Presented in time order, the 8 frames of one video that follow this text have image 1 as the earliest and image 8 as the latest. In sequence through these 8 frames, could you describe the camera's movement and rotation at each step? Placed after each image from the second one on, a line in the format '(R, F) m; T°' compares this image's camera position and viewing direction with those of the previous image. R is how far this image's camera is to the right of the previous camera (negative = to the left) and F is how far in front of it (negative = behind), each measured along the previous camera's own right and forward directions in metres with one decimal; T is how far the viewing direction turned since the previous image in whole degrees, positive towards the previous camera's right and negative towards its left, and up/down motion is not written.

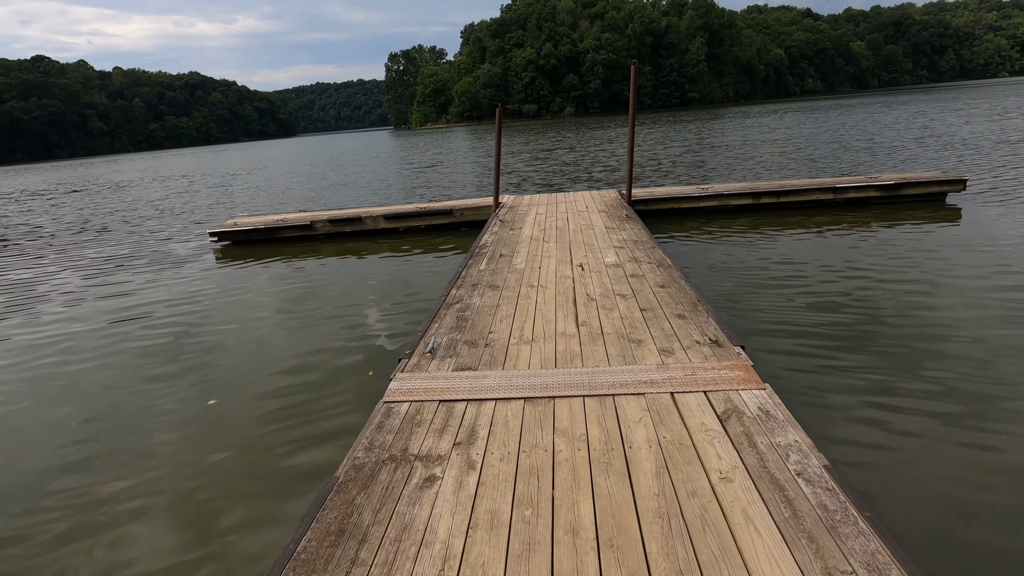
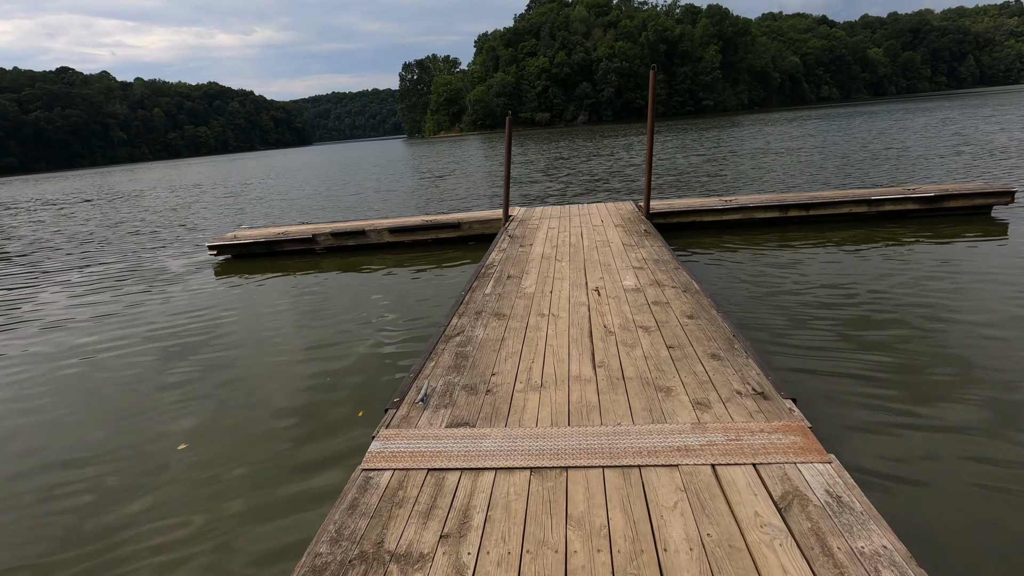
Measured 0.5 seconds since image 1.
(0.0, +0.5) m; -1°
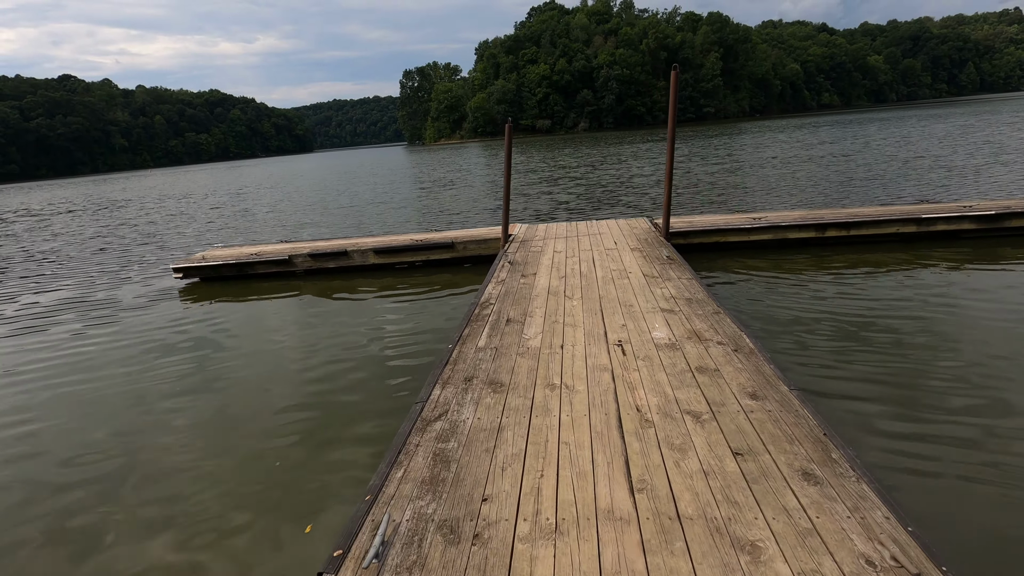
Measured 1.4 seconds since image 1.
(0.0, +1.1) m; 0°
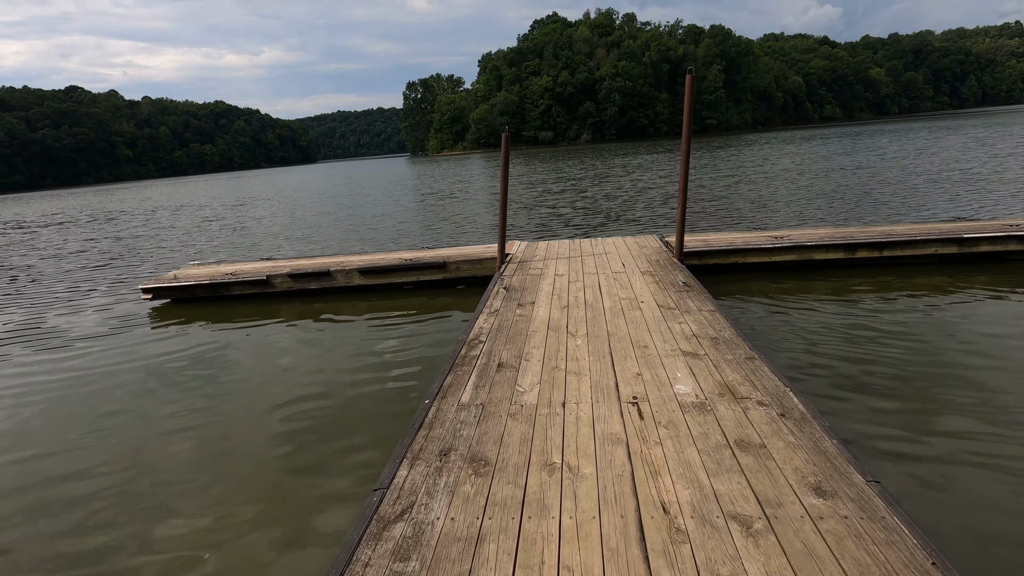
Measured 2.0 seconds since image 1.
(+0.1, +0.7) m; 0°
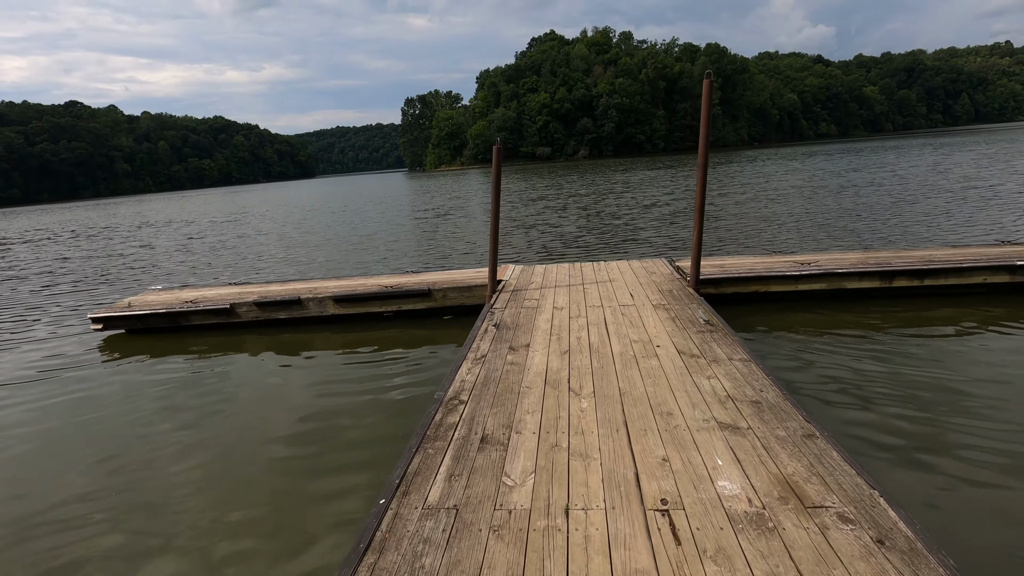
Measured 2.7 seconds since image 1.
(+0.1, +0.9) m; 0°
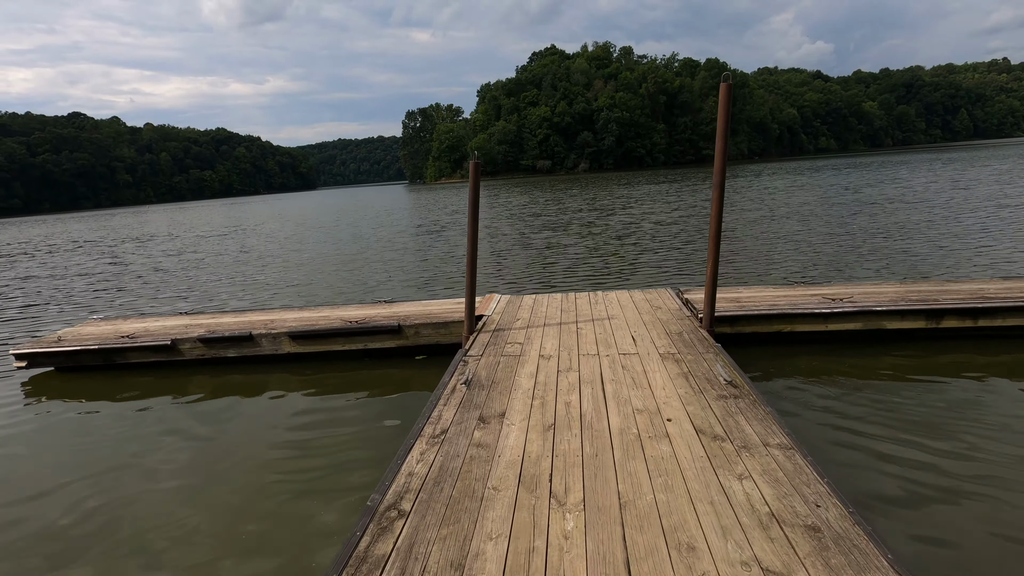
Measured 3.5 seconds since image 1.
(+0.2, +0.9) m; 0°
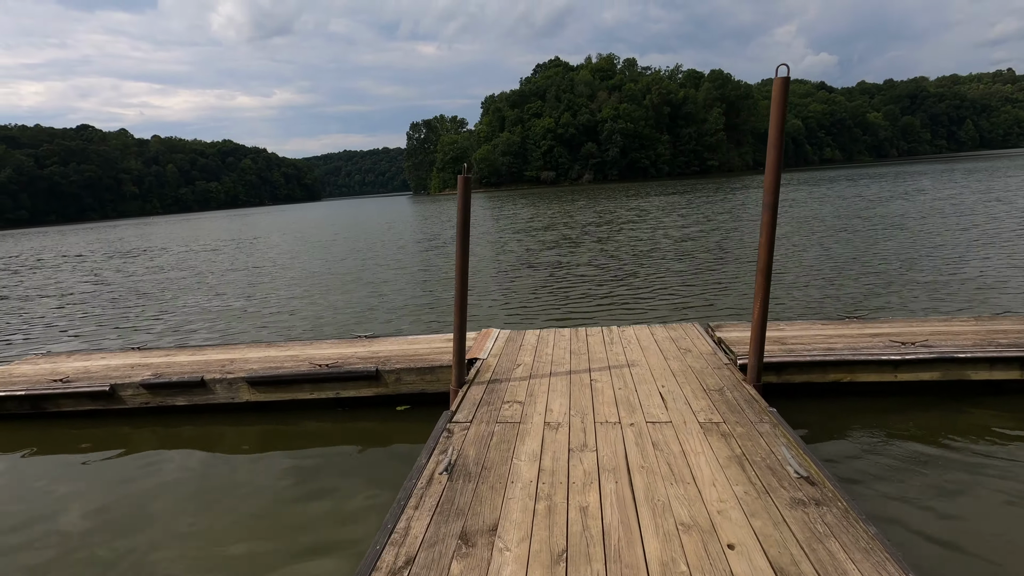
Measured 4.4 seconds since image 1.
(0.0, +1.0) m; 0°
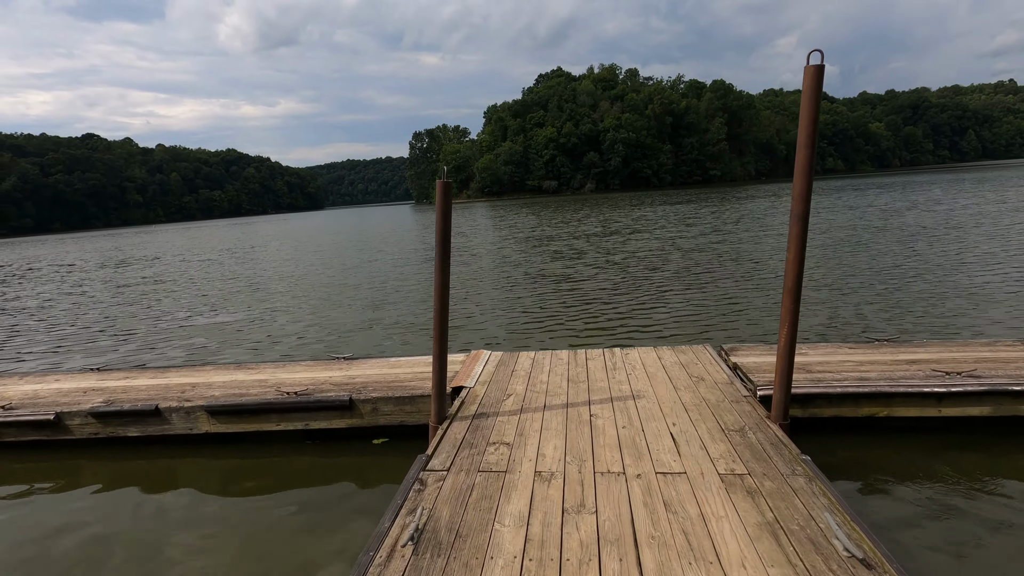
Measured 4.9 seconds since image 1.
(+0.1, +0.6) m; 0°
